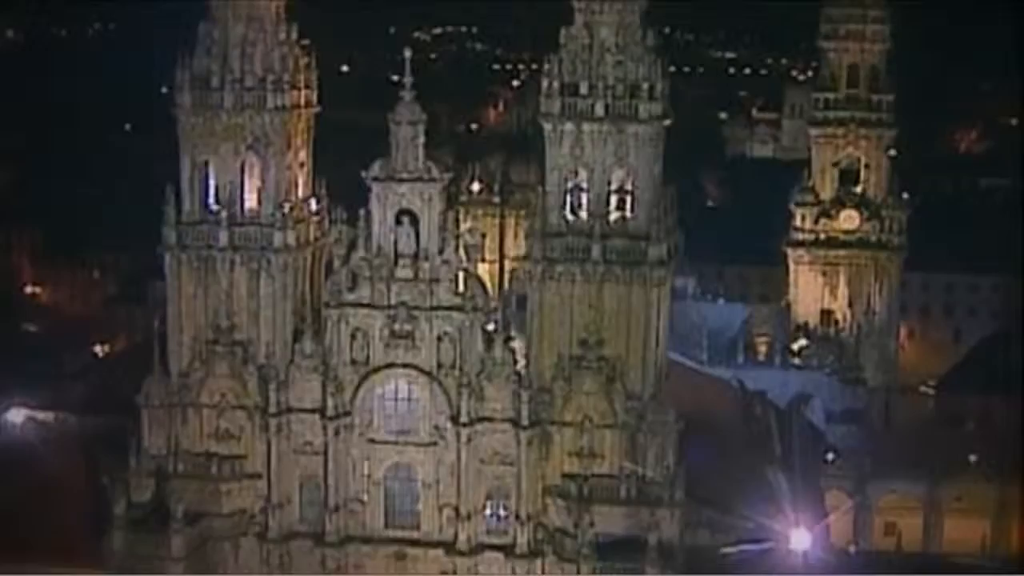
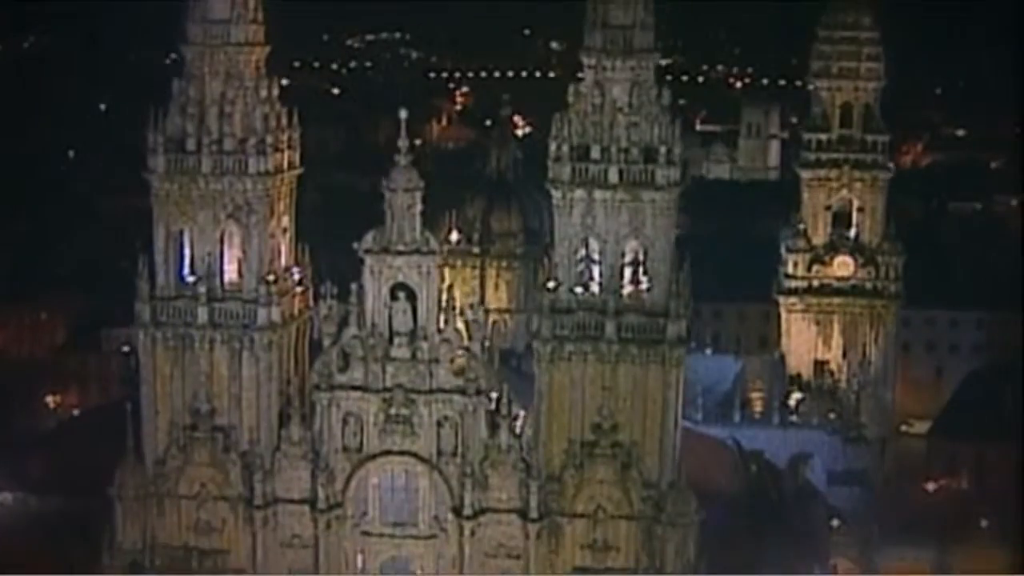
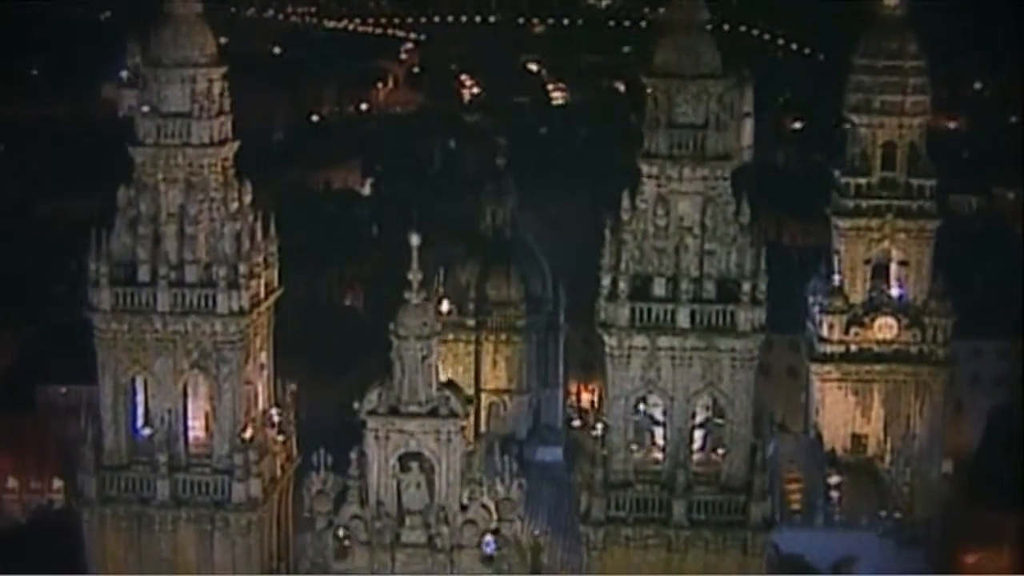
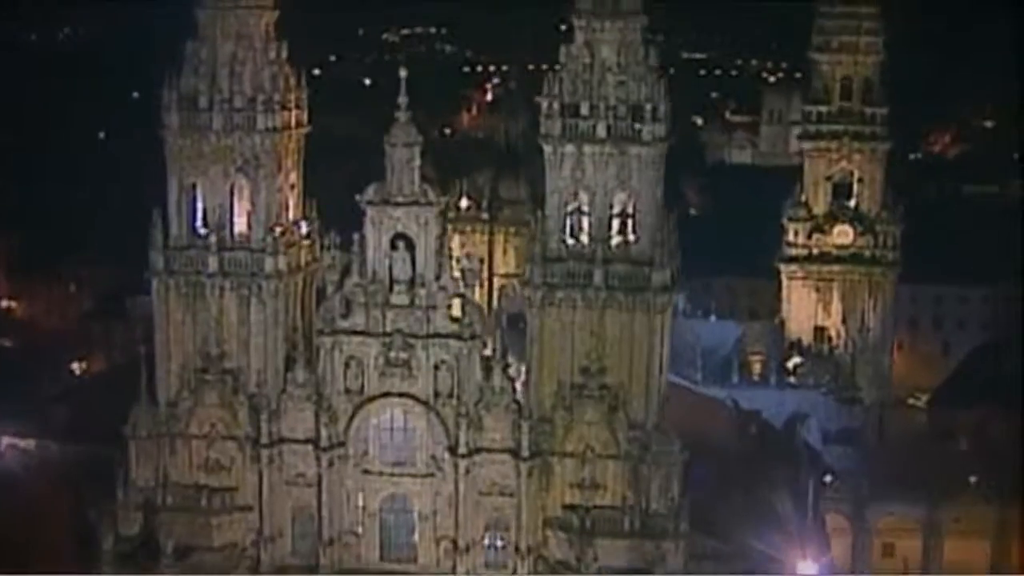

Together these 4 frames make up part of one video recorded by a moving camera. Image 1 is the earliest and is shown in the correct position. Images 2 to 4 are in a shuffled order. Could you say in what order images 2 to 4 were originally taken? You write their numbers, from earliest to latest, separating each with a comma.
4, 2, 3
